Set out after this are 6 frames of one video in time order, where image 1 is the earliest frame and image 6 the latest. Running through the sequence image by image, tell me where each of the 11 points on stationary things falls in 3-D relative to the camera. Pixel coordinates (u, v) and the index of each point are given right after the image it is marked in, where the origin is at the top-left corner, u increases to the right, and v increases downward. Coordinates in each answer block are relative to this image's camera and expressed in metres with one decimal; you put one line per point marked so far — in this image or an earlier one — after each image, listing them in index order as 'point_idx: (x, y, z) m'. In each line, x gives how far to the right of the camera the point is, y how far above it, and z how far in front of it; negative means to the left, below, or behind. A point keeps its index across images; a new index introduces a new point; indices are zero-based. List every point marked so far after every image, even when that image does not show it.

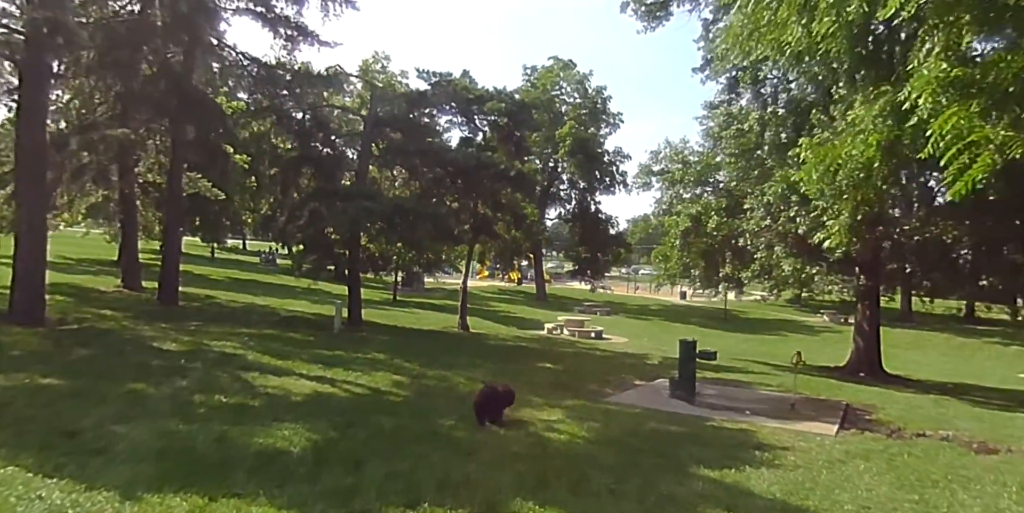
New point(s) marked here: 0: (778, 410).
0: (+4.0, -2.3, +10.1) m
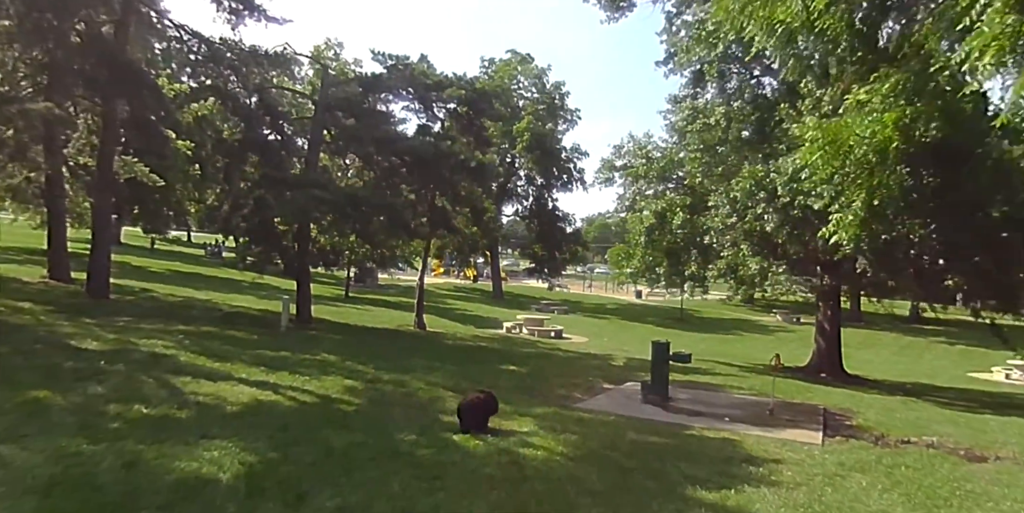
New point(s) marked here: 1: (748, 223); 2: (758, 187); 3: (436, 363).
0: (+3.5, -2.2, +9.6) m
1: (+5.6, +0.7, +16.2) m
2: (+5.7, +1.6, +15.3) m
3: (-1.3, -1.8, +11.3) m
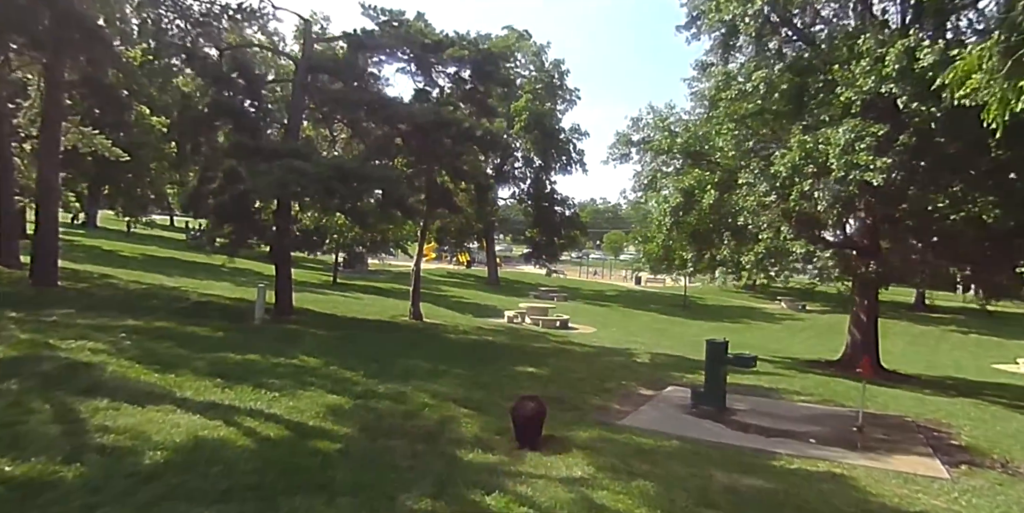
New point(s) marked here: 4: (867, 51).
0: (+3.8, -2.0, +7.7) m
1: (+5.8, +1.1, +14.2) m
2: (+5.9, +1.9, +13.4) m
3: (-1.0, -1.5, +9.4) m
4: (+6.9, +3.9, +13.2) m
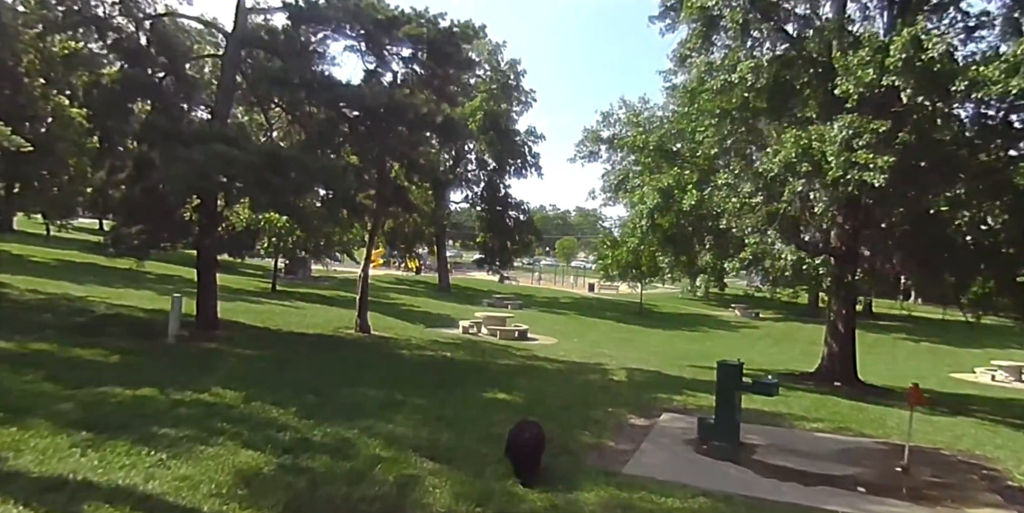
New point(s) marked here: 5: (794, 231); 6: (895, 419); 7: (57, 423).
0: (+3.5, -2.1, +6.3) m
1: (+5.1, +1.0, +13.0) m
2: (+5.2, +1.8, +12.2) m
3: (-1.3, -1.6, +7.6) m
4: (+6.2, +3.8, +12.1) m
5: (+5.6, +0.5, +13.5) m
6: (+5.8, -2.5, +10.5) m
7: (-3.2, -1.2, +4.9) m
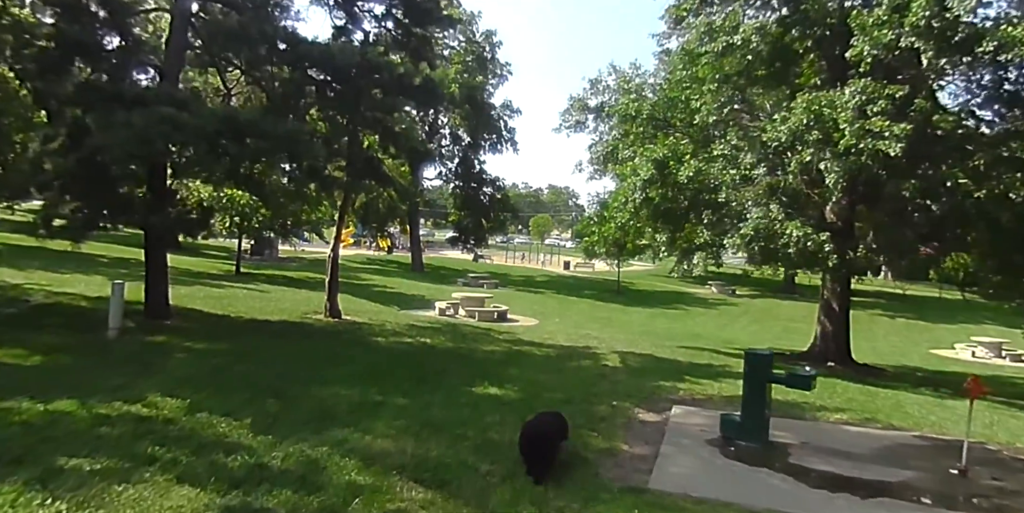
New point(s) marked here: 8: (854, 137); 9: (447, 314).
0: (+3.6, -1.8, +5.5) m
1: (+4.8, +1.4, +12.2) m
2: (+5.0, +2.2, +11.3) m
3: (-1.3, -1.3, +6.6) m
4: (+5.9, +4.2, +11.1) m
5: (+5.3, +1.0, +12.6) m
6: (+5.7, -2.1, +9.7) m
7: (-3.1, -1.1, +3.7) m
8: (+5.3, +1.9, +10.6) m
9: (-1.9, -1.7, +19.8) m
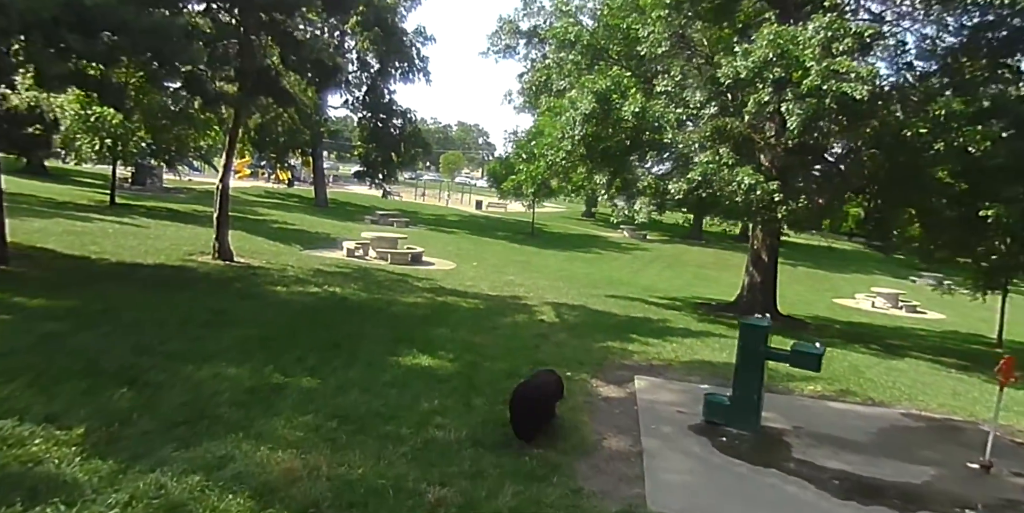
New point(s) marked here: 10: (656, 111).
0: (+3.2, -1.6, +4.6) m
1: (+3.6, +2.3, +11.1) m
2: (+4.0, +3.0, +10.3) m
3: (-1.8, -0.9, +5.0) m
4: (+5.0, +5.0, +10.0) m
5: (+4.0, +1.8, +11.7) m
6: (+4.7, -1.5, +9.2) m
7: (-3.1, -0.8, +1.9) m
8: (+4.4, +2.6, +9.6) m
9: (-4.1, 0.0, +18.1) m
10: (+2.7, +2.6, +12.3) m
